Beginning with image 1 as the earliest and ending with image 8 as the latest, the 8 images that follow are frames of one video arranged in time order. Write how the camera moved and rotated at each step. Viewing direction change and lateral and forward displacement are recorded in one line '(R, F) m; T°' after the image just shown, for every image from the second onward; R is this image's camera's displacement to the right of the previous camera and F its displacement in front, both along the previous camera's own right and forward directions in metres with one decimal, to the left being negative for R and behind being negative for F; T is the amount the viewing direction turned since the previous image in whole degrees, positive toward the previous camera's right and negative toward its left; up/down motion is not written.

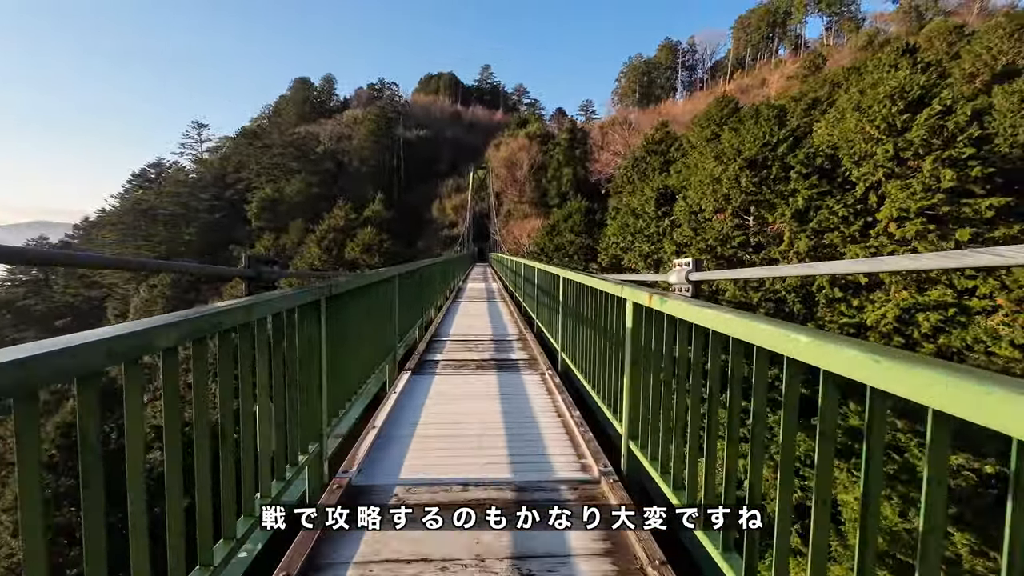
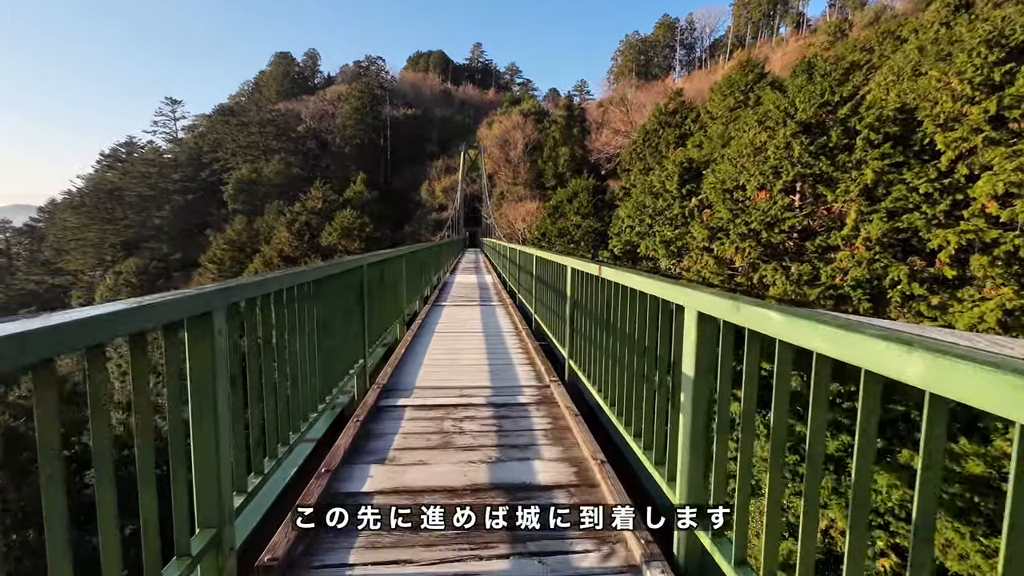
(-0.1, +1.5) m; +1°
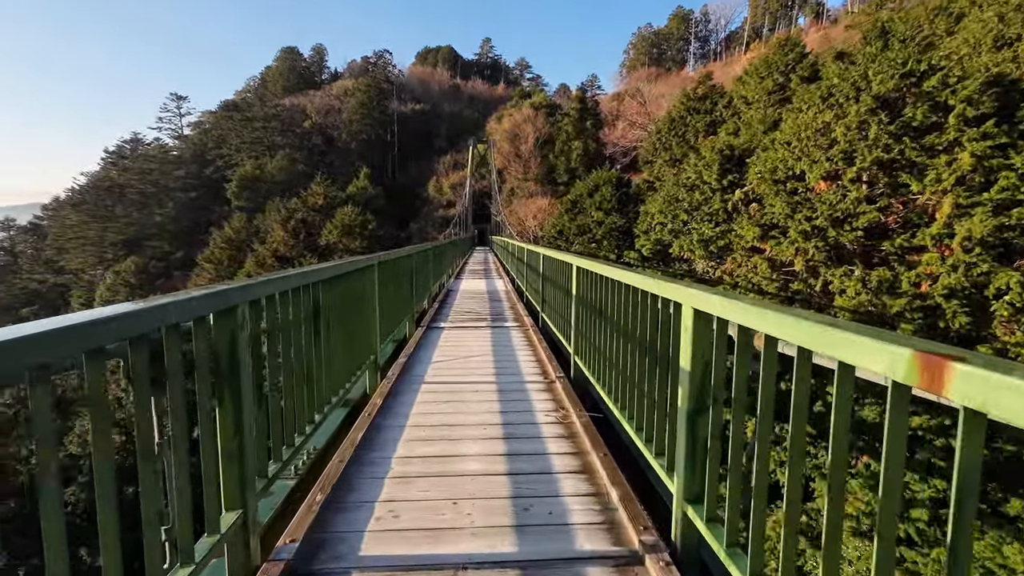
(-0.1, +1.0) m; -1°
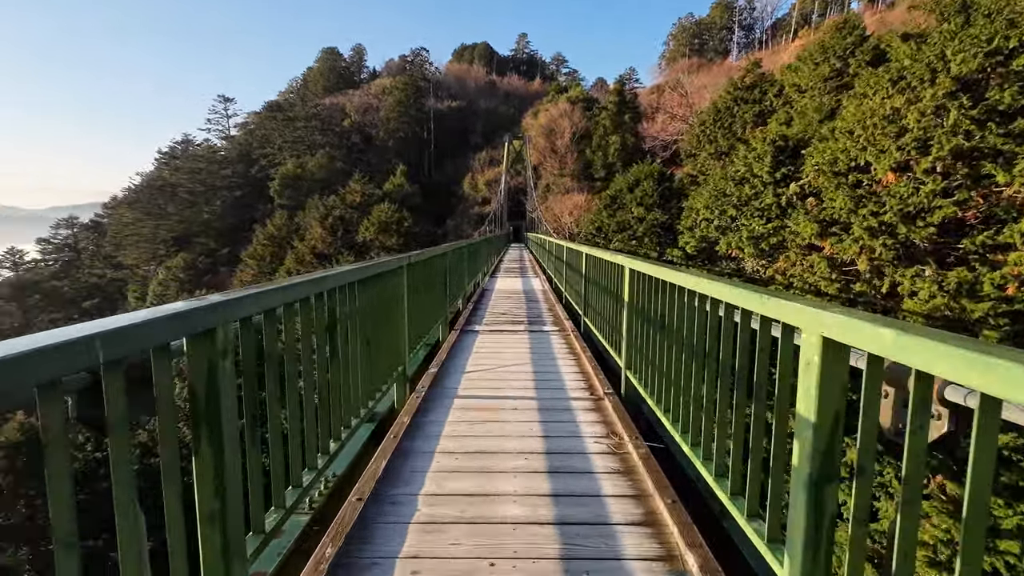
(0.0, +0.2) m; -4°
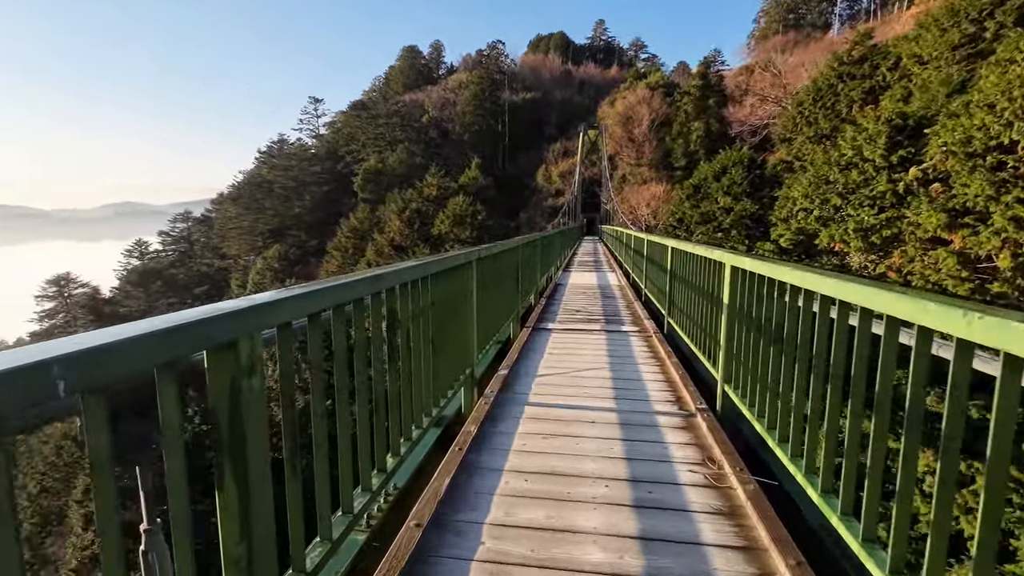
(0.0, +0.2) m; -8°
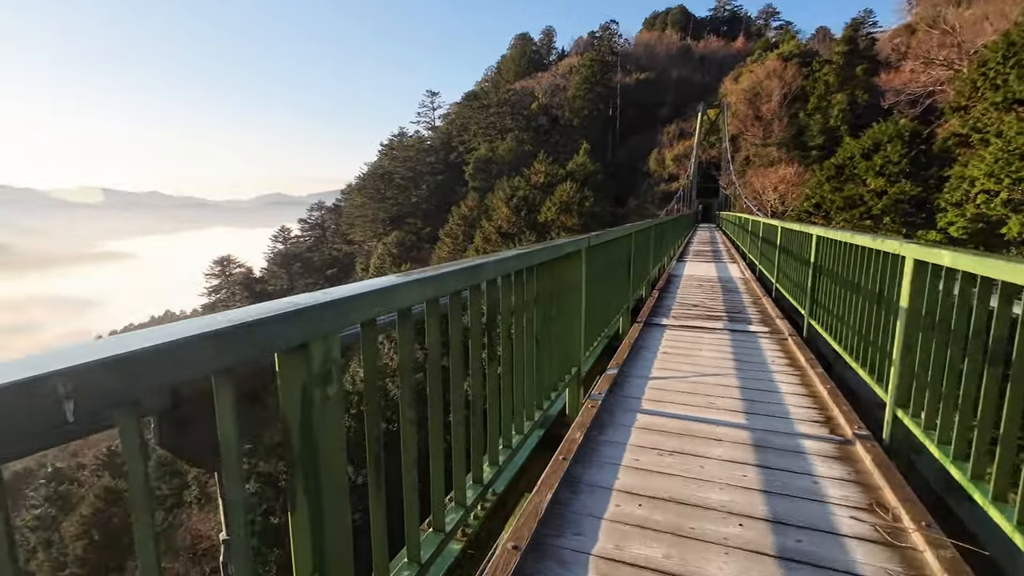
(0.0, +0.1) m; -12°
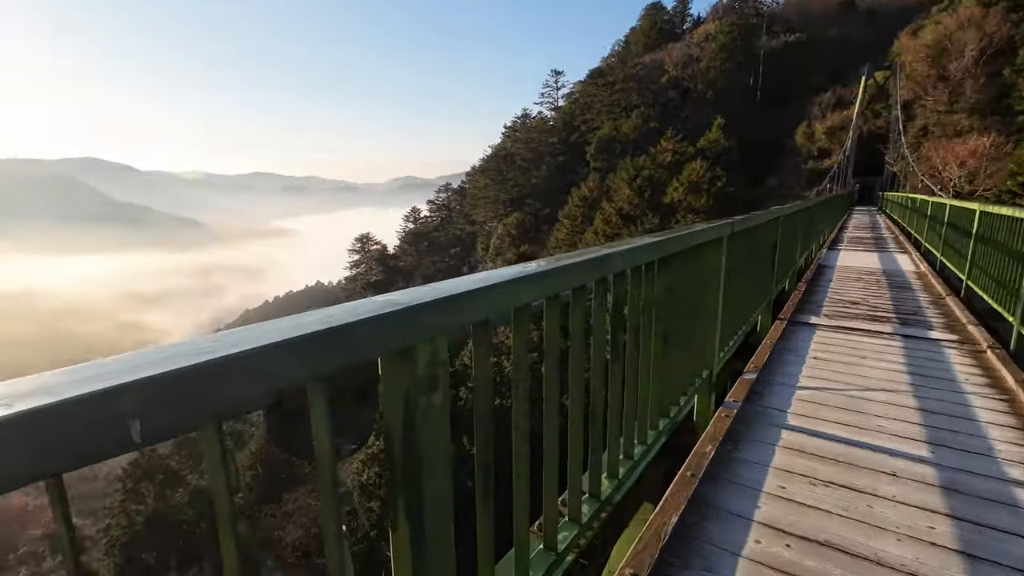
(0.0, +0.1) m; -14°
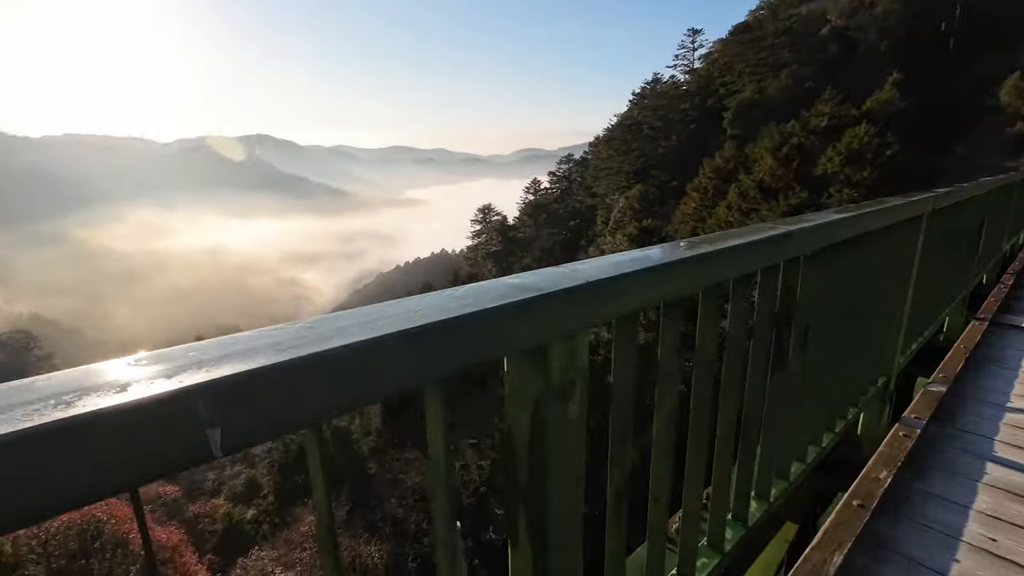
(0.0, +0.1) m; -13°
